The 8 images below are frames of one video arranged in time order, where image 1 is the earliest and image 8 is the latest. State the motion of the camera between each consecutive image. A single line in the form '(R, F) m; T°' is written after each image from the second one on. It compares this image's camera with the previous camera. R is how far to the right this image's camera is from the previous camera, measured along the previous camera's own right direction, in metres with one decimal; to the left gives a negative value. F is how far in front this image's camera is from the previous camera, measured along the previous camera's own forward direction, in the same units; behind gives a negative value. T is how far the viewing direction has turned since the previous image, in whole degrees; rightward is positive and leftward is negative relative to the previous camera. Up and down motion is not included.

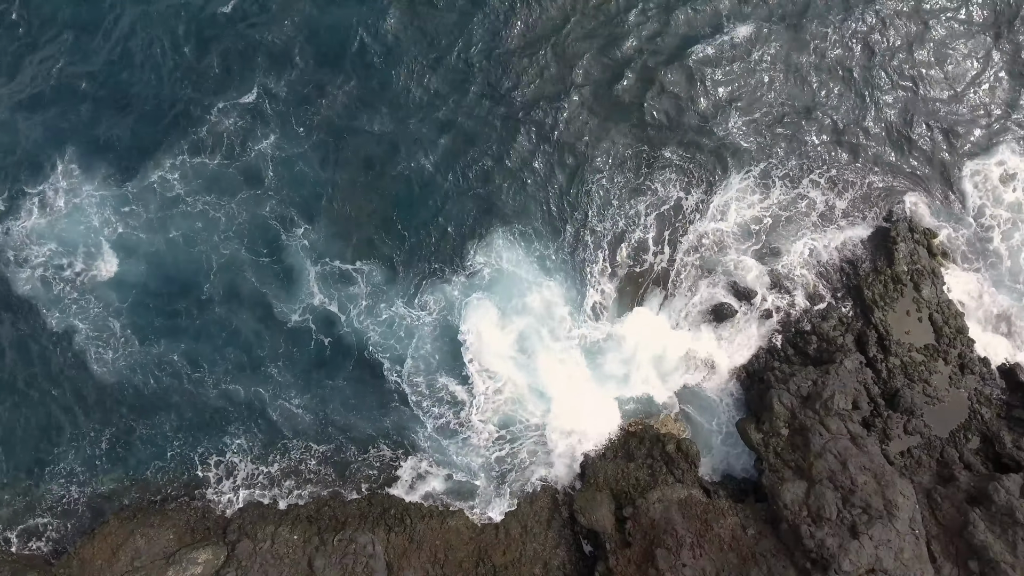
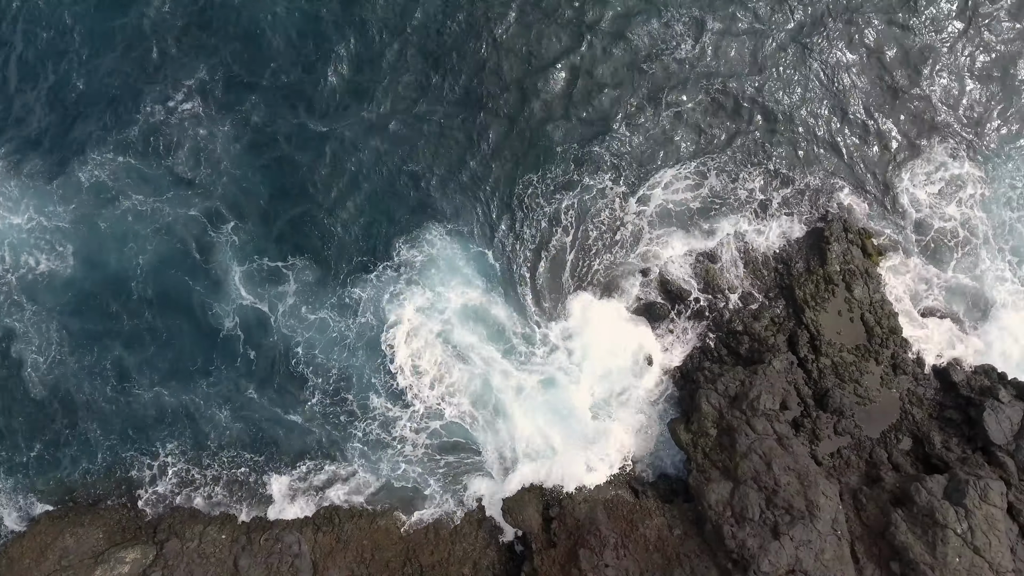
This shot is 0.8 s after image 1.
(+2.8, 0.0) m; 0°
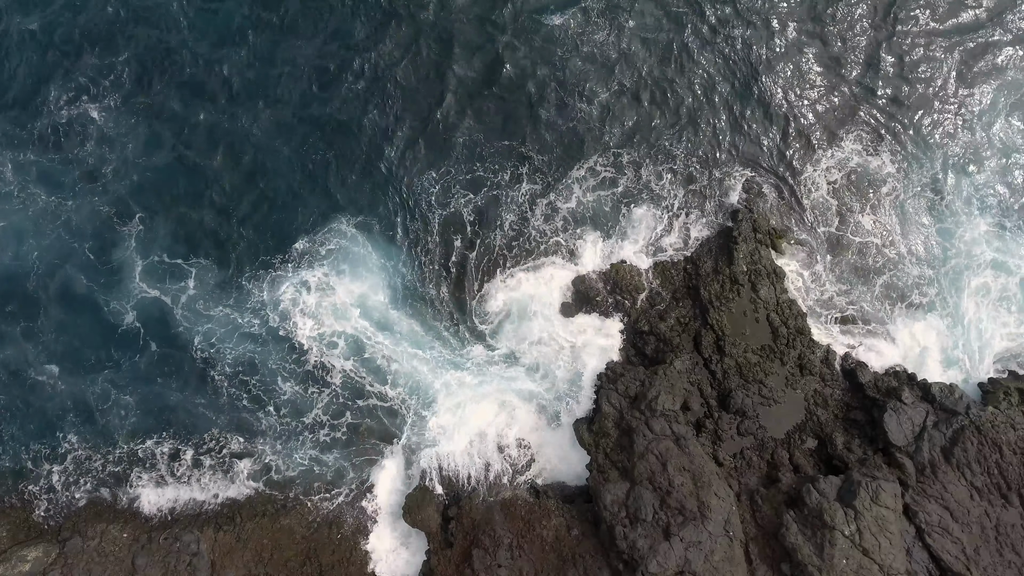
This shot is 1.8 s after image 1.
(+3.8, 0.0) m; 0°
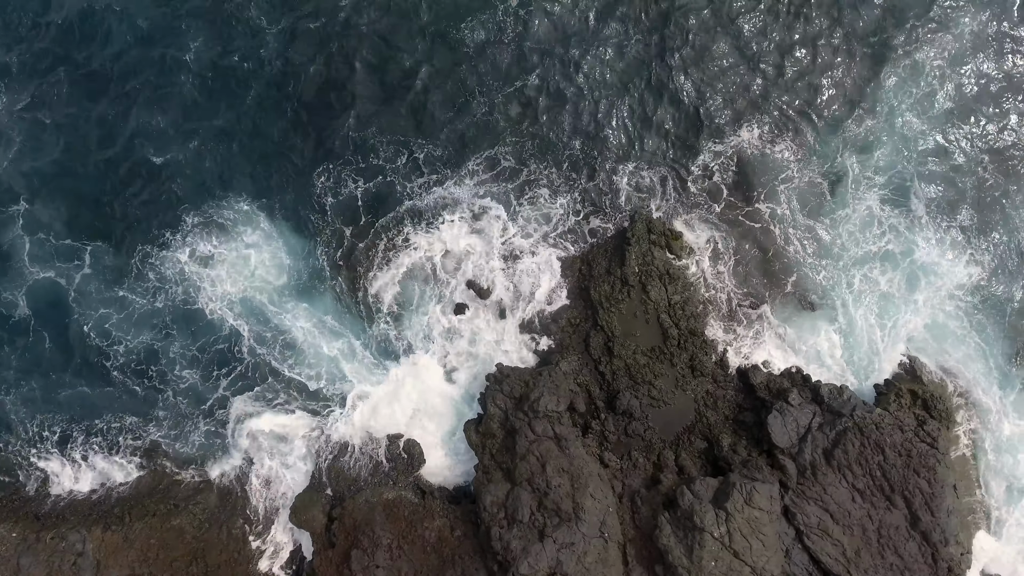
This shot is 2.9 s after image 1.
(+4.4, 0.0) m; 0°
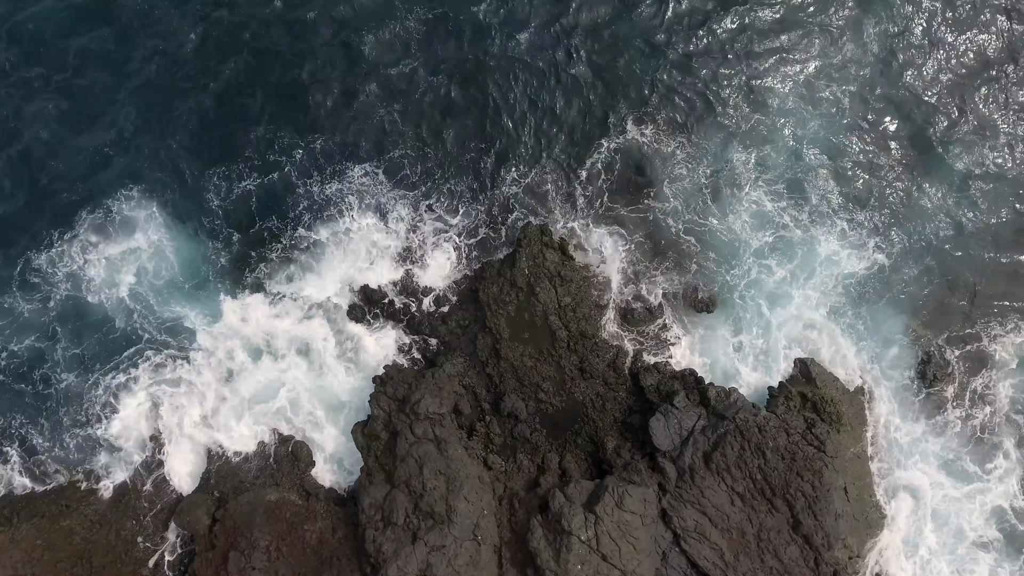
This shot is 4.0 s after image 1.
(+4.5, +0.1) m; -1°
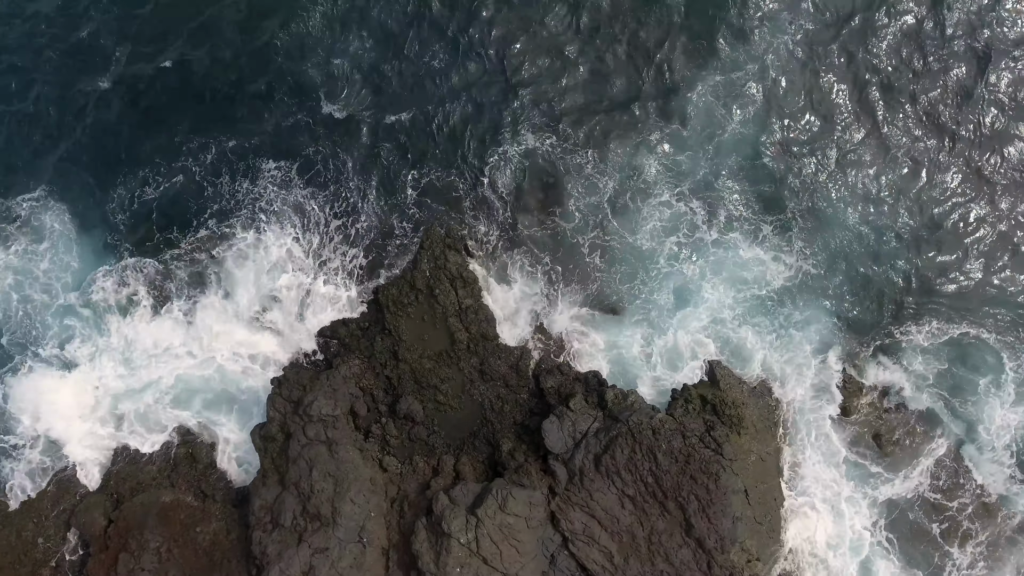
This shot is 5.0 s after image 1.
(+4.0, 0.0) m; -1°
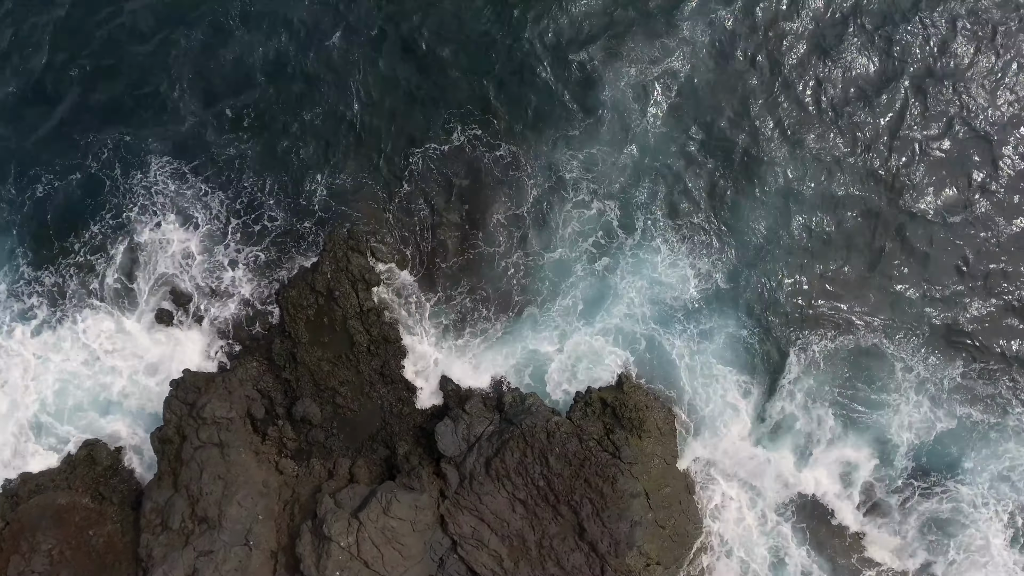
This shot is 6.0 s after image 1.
(+4.0, +0.1) m; -1°
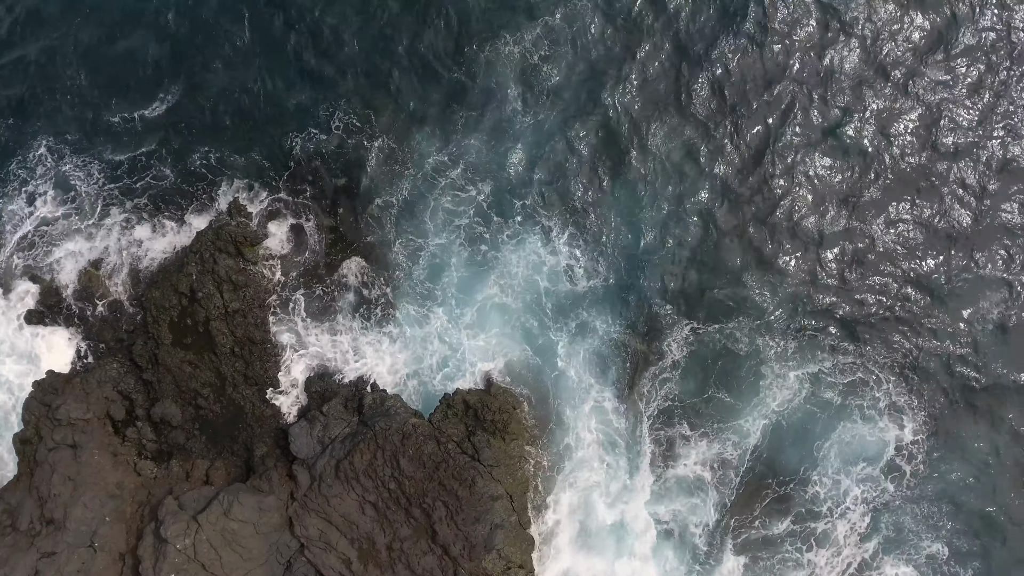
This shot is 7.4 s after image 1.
(+5.5, +0.2) m; -1°
